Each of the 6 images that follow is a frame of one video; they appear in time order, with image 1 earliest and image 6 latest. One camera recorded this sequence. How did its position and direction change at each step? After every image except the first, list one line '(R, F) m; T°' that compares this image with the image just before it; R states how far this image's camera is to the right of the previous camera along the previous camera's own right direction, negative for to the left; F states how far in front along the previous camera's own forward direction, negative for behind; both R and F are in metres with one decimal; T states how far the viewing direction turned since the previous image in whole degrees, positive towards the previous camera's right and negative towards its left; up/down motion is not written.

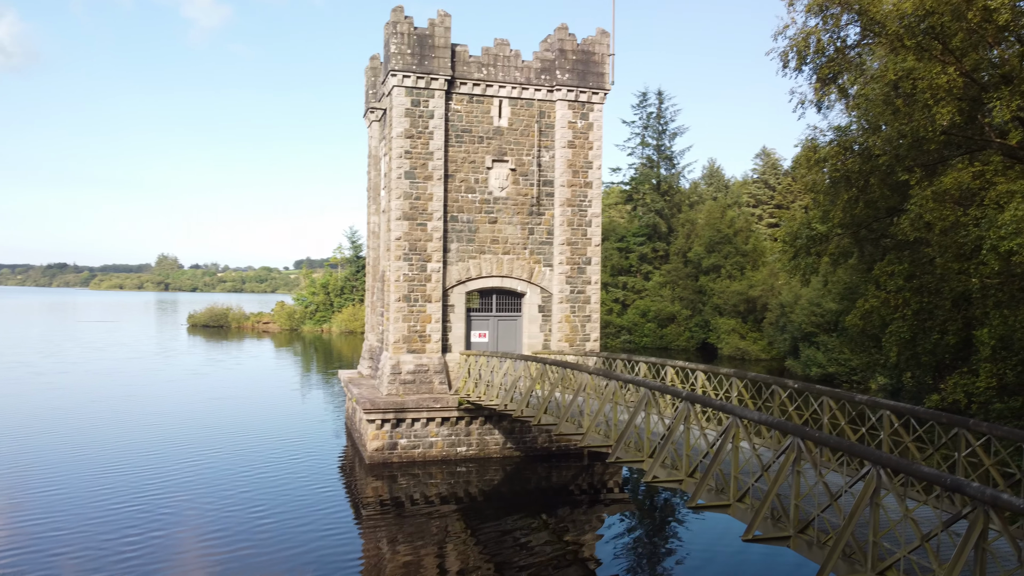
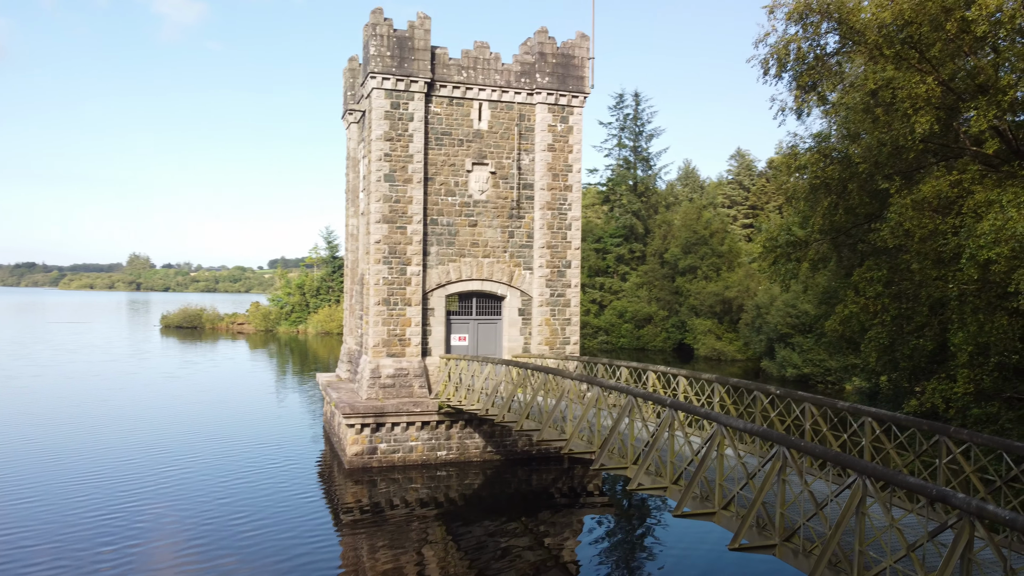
(-0.1, 0.0) m; +2°
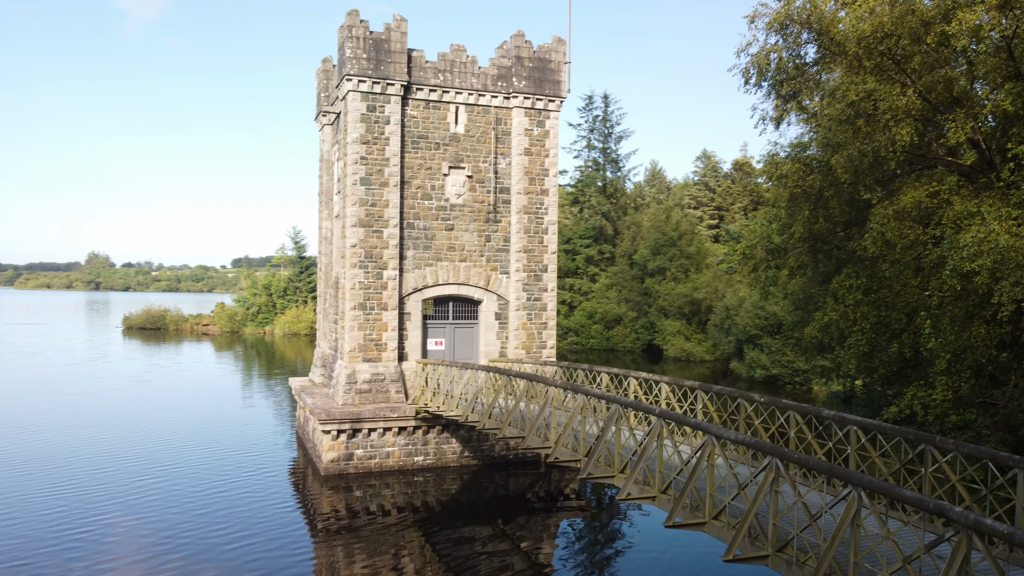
(-0.2, 0.0) m; +2°
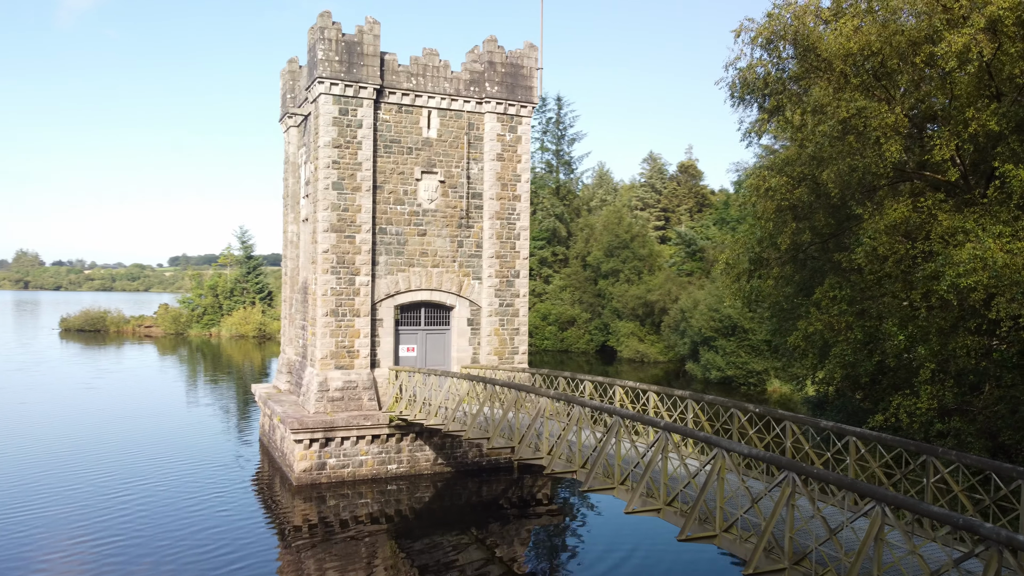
(-0.7, +0.1) m; +4°
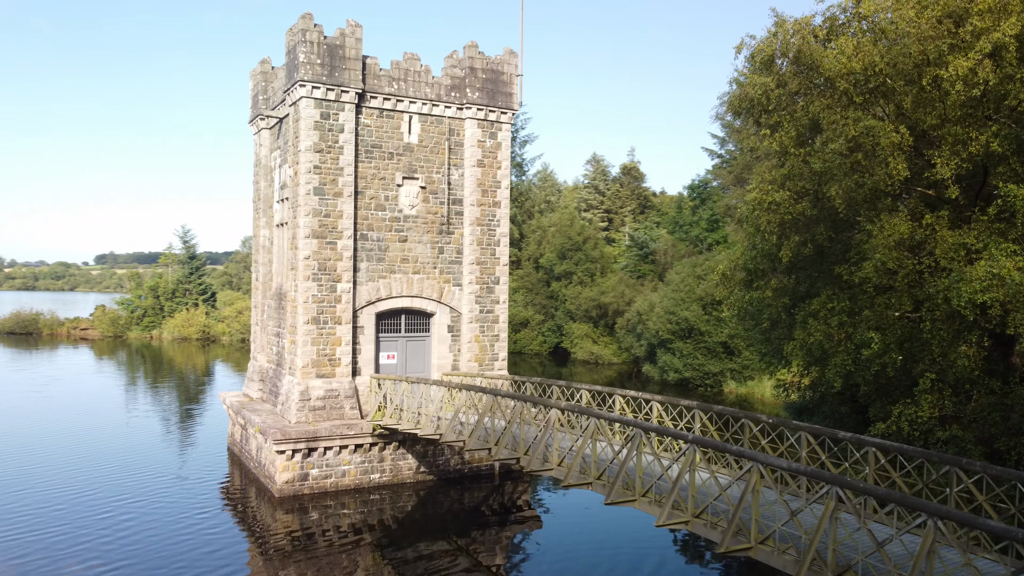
(-1.0, 0.0) m; +4°
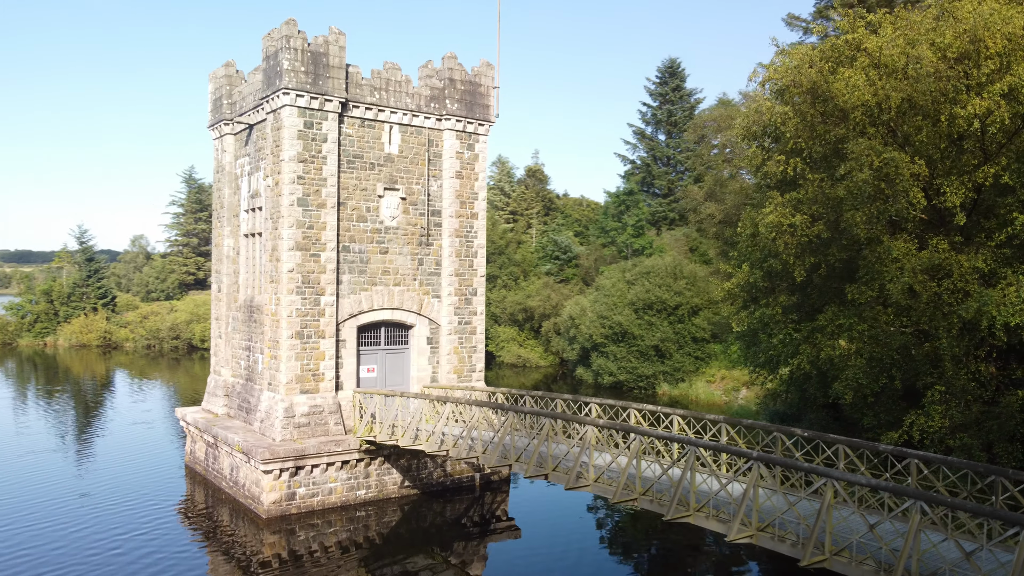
(-2.1, 0.0) m; +7°
